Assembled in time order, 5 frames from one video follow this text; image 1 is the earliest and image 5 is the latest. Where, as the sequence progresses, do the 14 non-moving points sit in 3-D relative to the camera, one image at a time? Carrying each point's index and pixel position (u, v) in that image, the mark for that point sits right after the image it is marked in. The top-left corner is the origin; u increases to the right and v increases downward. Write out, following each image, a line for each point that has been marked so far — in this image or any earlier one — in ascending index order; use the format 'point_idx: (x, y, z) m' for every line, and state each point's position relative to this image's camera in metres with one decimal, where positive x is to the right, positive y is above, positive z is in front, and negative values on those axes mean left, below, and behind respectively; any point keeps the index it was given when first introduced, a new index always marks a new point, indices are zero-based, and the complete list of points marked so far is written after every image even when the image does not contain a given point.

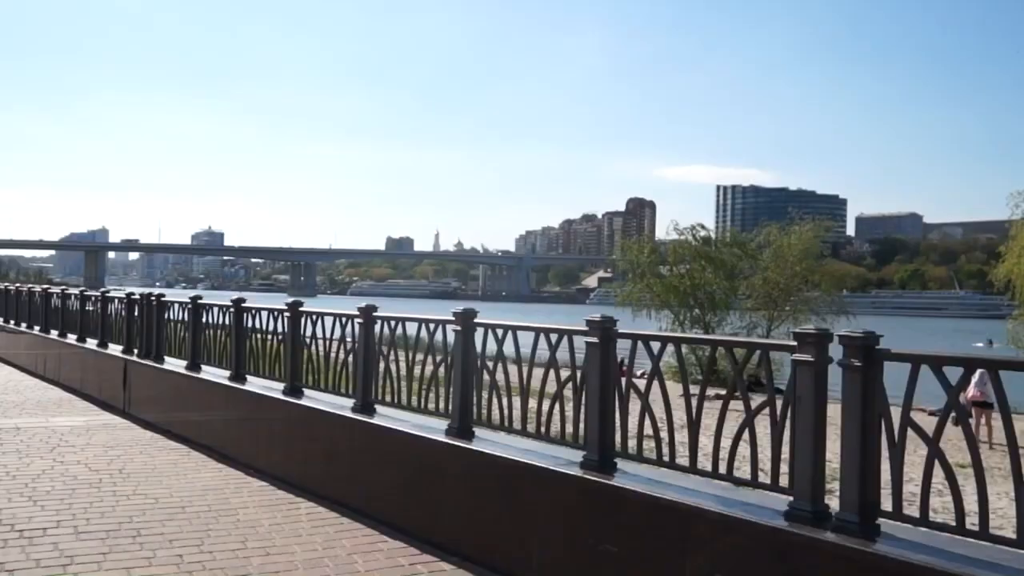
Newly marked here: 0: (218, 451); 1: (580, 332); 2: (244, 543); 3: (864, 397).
0: (-2.8, -1.6, +9.9) m
1: (+0.4, -0.2, +5.6) m
2: (-1.7, -1.6, +6.4) m
3: (+1.4, -0.4, +4.0) m
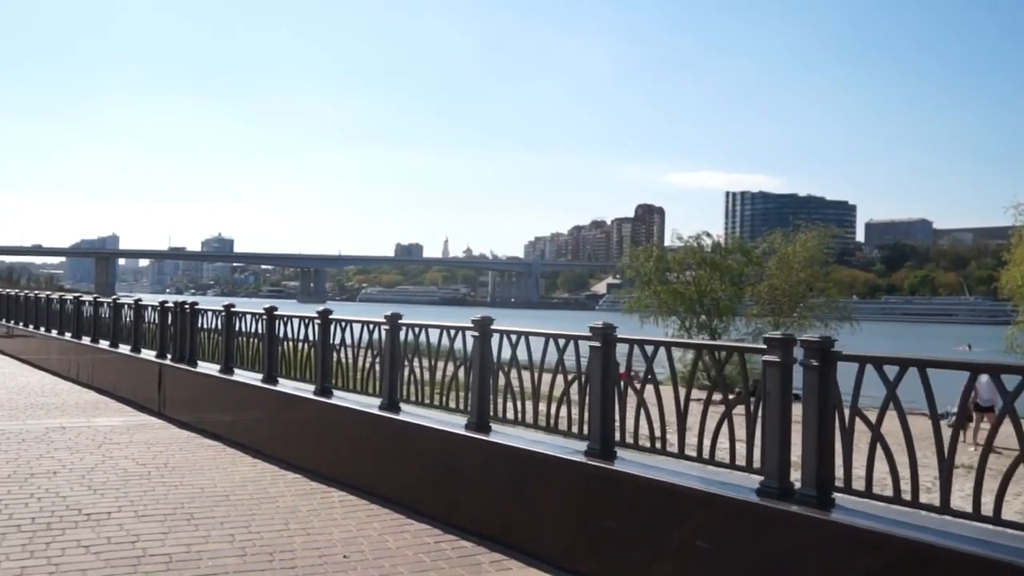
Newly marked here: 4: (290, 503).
0: (-2.7, -1.6, +10.7) m
1: (+0.5, -0.3, +6.4) m
2: (-1.6, -1.7, +7.3) m
3: (+1.5, -0.5, +4.8) m
4: (-1.7, -1.7, +8.0) m
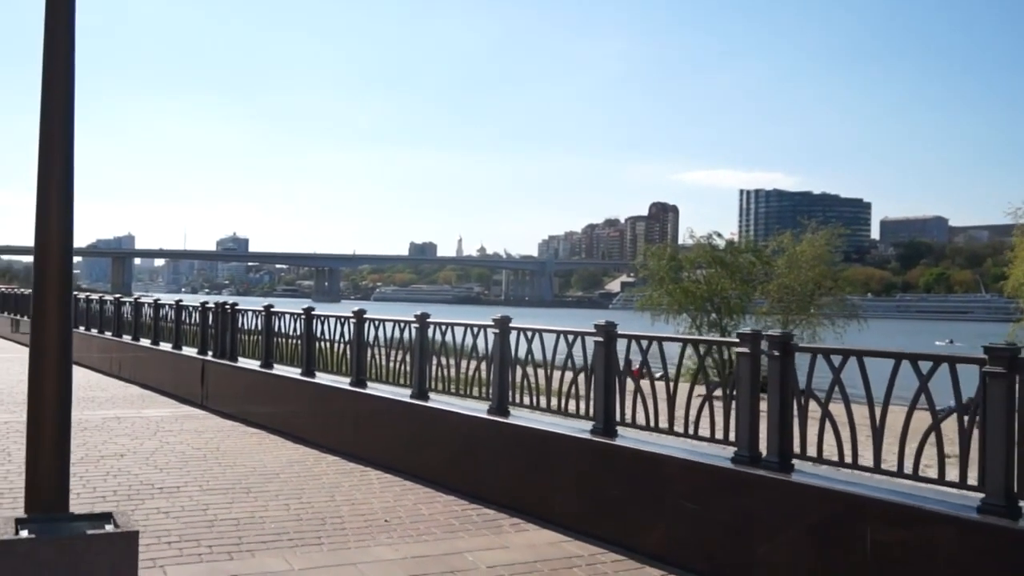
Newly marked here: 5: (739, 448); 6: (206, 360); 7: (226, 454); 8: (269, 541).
0: (-2.5, -1.7, +11.8) m
1: (+0.6, -0.3, +7.5) m
2: (-1.5, -1.7, +8.3) m
3: (+1.5, -0.5, +5.9) m
4: (-1.6, -1.7, +9.1) m
5: (+1.4, -0.9, +6.1) m
6: (-4.3, -1.0, +14.6) m
7: (-2.9, -1.7, +10.4) m
8: (-1.6, -1.7, +6.9) m
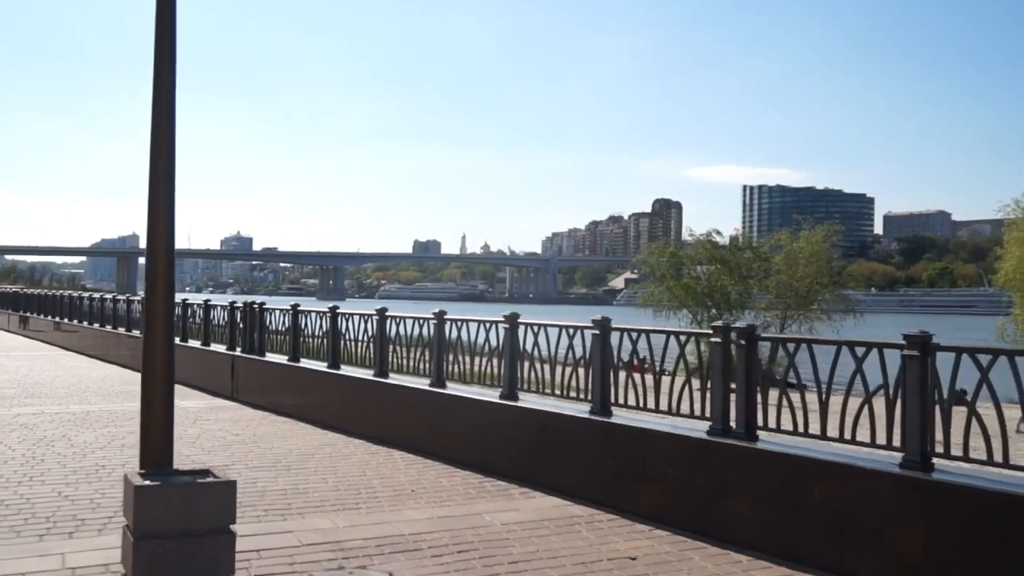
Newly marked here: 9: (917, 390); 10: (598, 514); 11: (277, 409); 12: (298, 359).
0: (-2.4, -1.7, +13.0) m
1: (+0.6, -0.3, +8.6) m
2: (-1.4, -1.7, +9.5) m
3: (+1.6, -0.5, +7.0) m
4: (-1.5, -1.7, +10.3) m
5: (+1.4, -0.9, +7.2) m
6: (-4.2, -1.0, +15.7) m
7: (-2.8, -1.7, +11.6) m
8: (-1.5, -1.7, +8.0) m
9: (+2.3, -0.6, +5.9) m
10: (+0.7, -1.7, +7.8) m
11: (-3.2, -1.7, +14.2) m
12: (-3.0, -1.0, +14.2) m
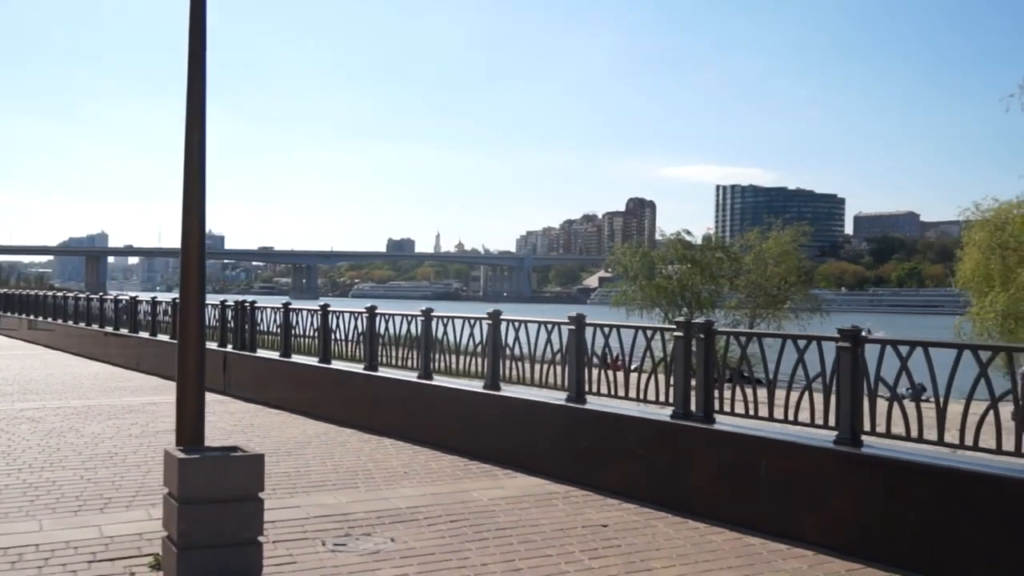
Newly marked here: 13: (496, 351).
0: (-2.7, -1.7, +13.8) m
1: (+0.5, -0.3, +9.5) m
2: (-1.5, -1.7, +10.3) m
3: (+1.5, -0.5, +7.9) m
4: (-1.7, -1.7, +11.1) m
5: (+1.3, -0.9, +8.1) m
6: (-4.6, -1.0, +16.5) m
7: (-3.0, -1.7, +12.4) m
8: (-1.7, -1.7, +8.9) m
9: (+2.2, -0.6, +6.8) m
10: (+0.5, -1.7, +8.7) m
11: (-3.5, -1.7, +15.0) m
12: (-3.2, -1.0, +15.0) m
13: (-0.2, -0.6, +10.4) m
